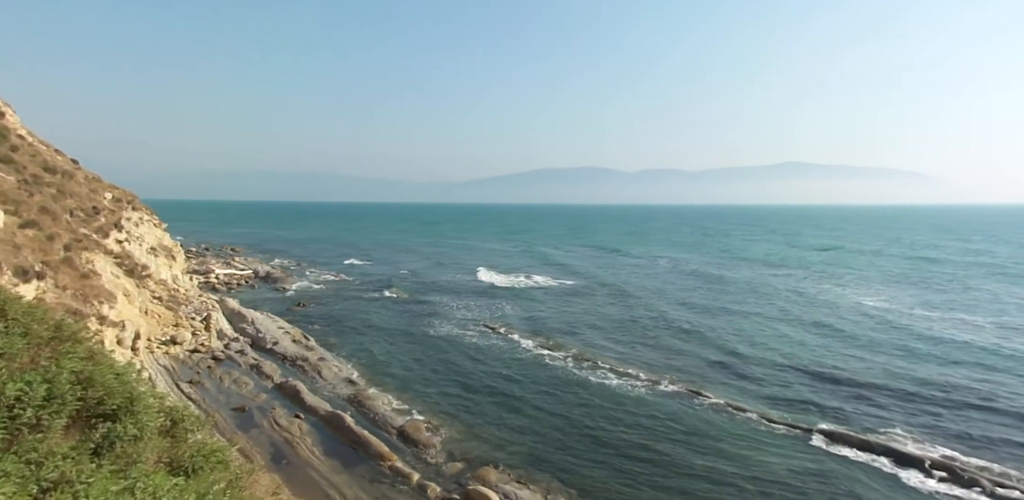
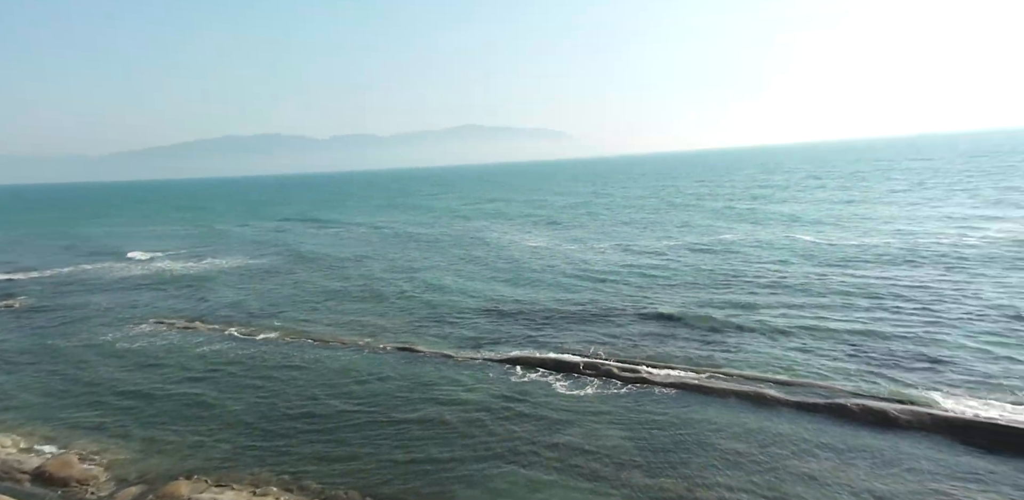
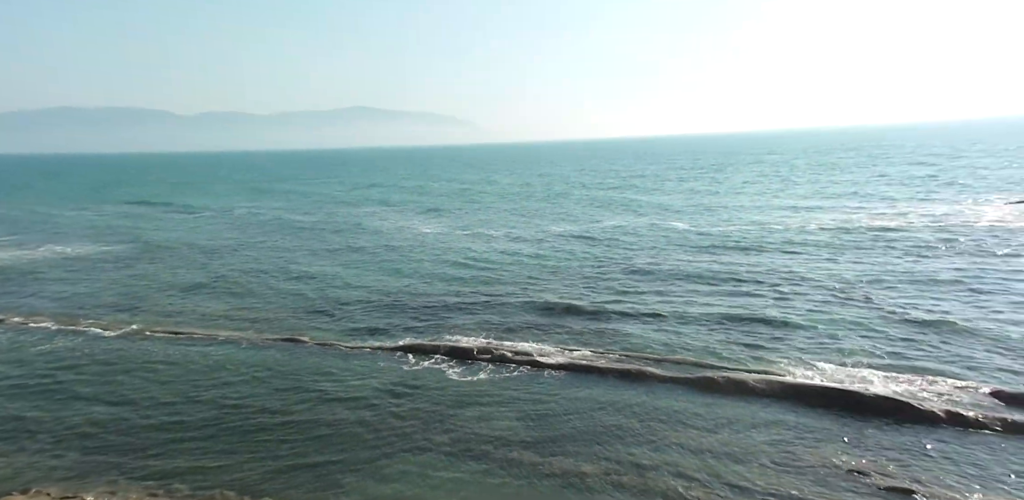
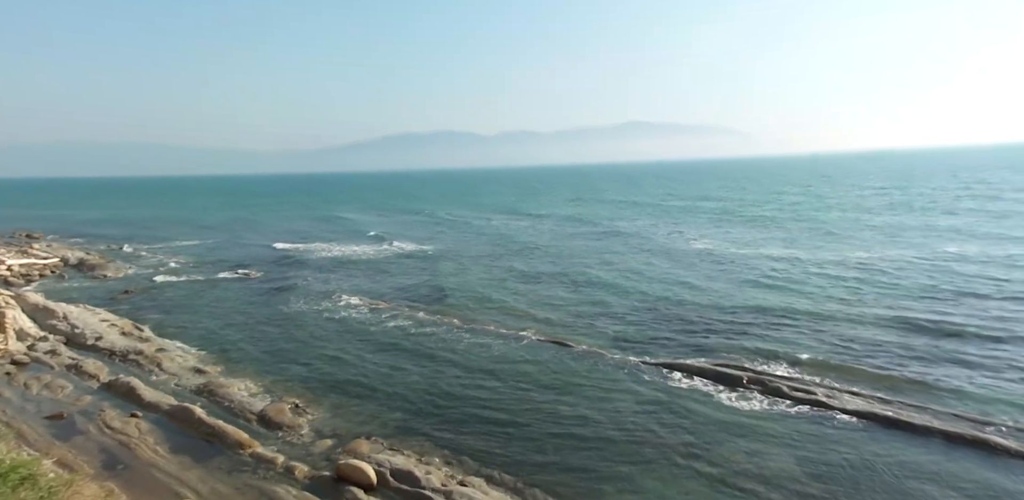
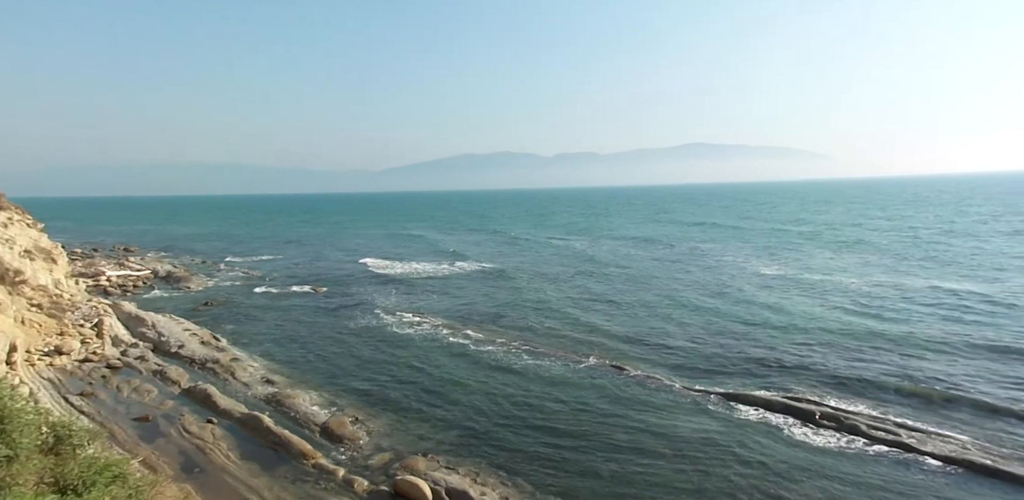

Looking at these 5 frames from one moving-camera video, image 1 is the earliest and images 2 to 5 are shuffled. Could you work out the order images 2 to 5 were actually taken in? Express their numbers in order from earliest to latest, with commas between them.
5, 4, 2, 3
